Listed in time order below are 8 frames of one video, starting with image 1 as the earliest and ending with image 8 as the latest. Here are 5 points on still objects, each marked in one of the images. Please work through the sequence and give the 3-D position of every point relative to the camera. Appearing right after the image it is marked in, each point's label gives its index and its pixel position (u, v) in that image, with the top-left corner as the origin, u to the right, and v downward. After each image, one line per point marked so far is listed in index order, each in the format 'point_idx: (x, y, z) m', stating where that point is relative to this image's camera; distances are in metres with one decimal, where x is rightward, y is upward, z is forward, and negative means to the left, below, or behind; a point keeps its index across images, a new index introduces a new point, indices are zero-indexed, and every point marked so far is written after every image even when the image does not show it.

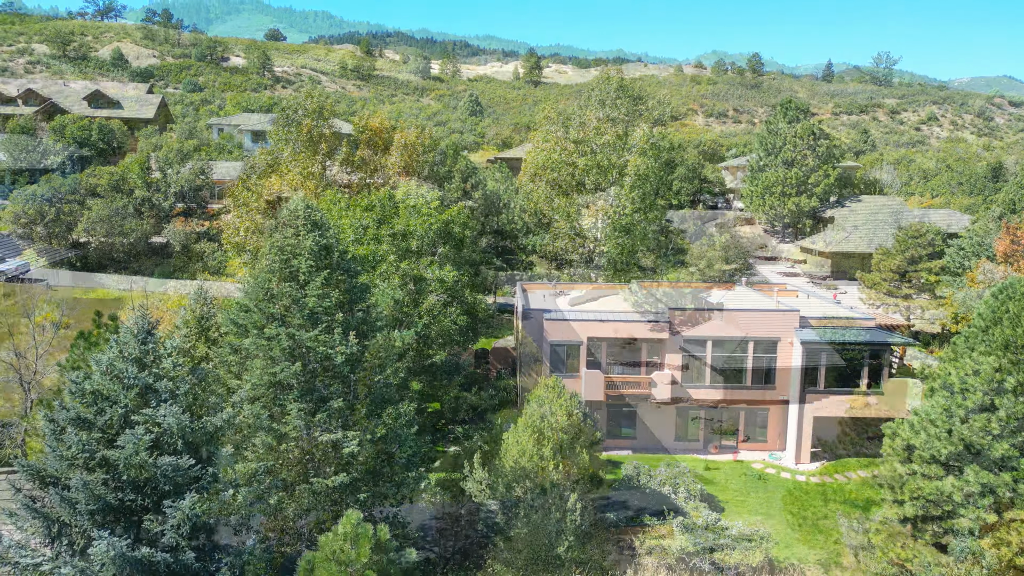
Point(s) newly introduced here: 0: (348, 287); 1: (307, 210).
0: (-2.9, +0.1, +15.1) m
1: (-3.6, +1.5, +14.4) m
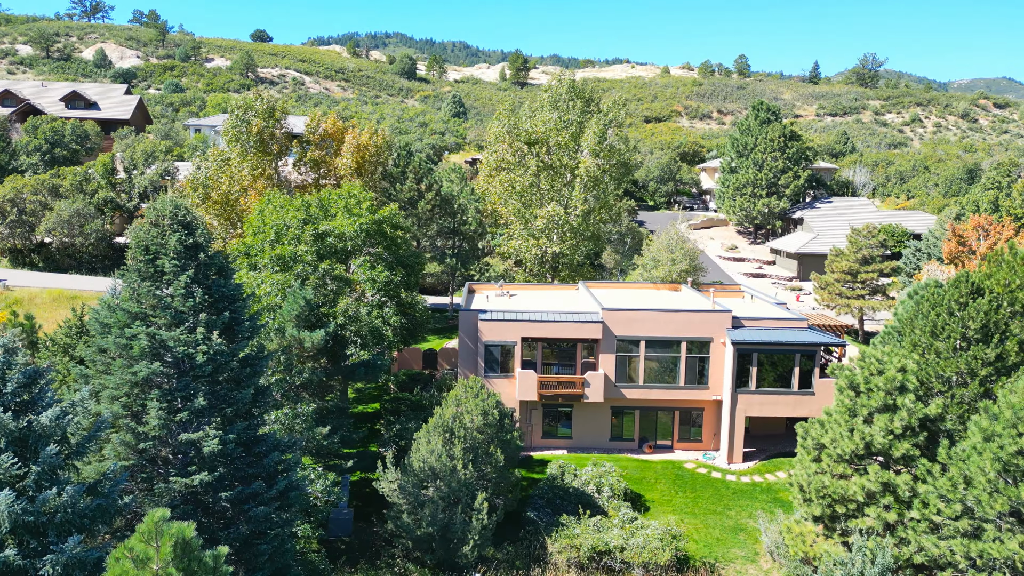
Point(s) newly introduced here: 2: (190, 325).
0: (-5.2, +0.1, +15.2) m
1: (-5.9, +1.5, +14.5) m
2: (-5.5, -0.6, +14.4) m
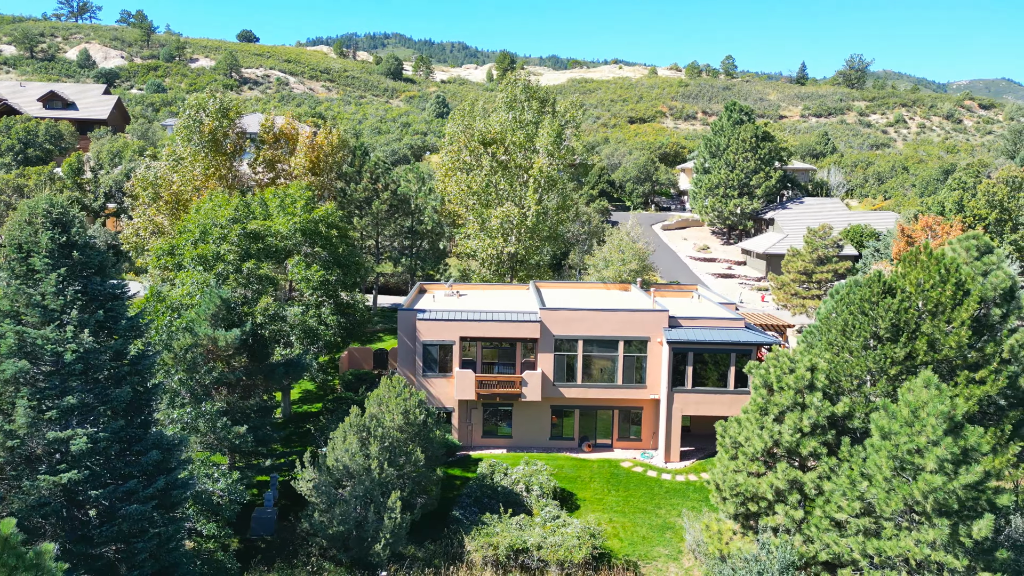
0: (-7.4, +0.1, +15.3) m
1: (-8.1, +1.5, +14.6) m
2: (-7.7, -0.6, +14.4) m
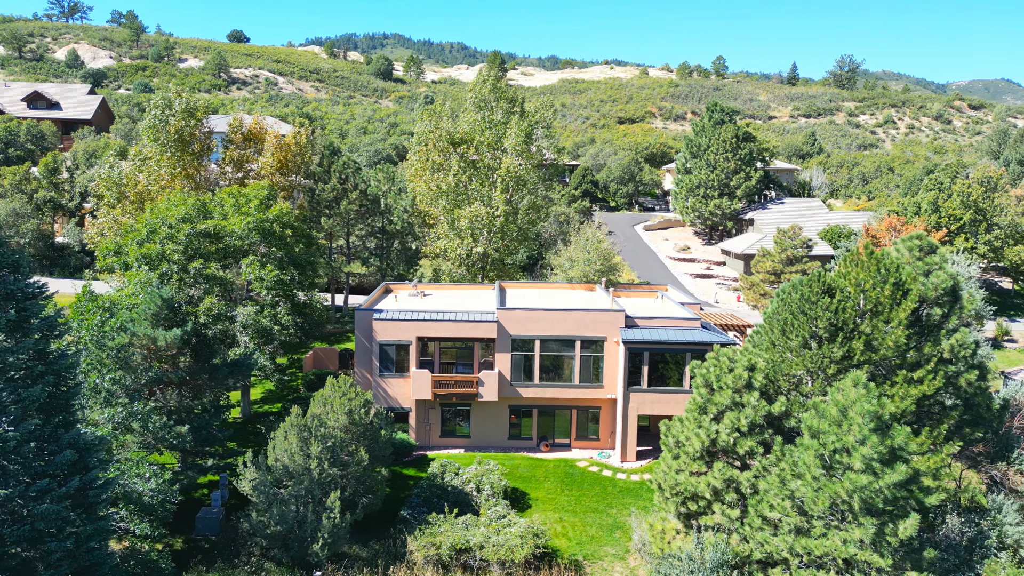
0: (-8.9, +0.1, +15.3) m
1: (-9.6, +1.5, +14.6) m
2: (-9.2, -0.6, +14.4) m
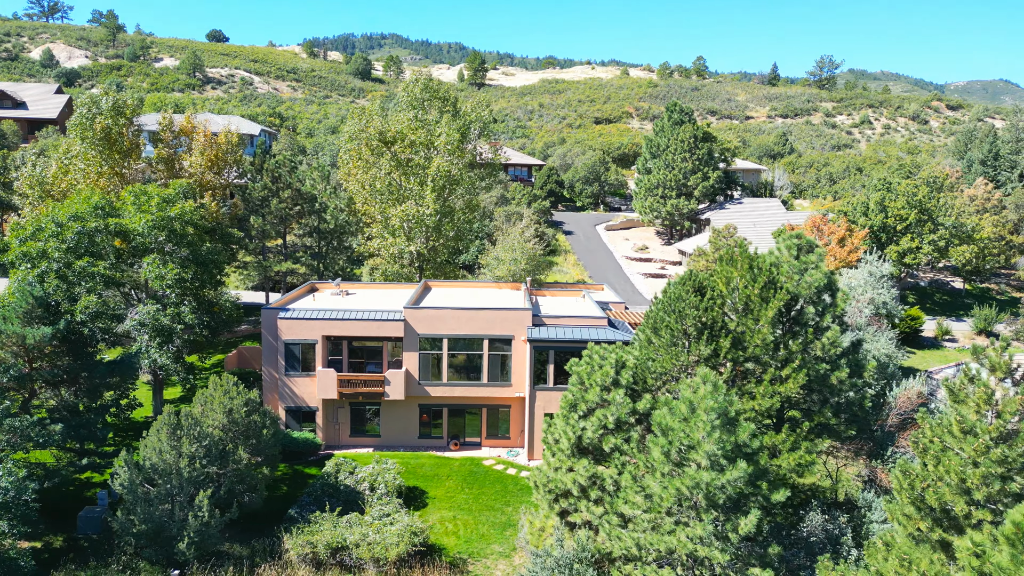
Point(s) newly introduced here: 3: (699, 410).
0: (-12.2, +0.2, +15.2) m
1: (-12.8, +1.6, +14.5) m
2: (-12.4, -0.5, +14.4) m
3: (+4.0, -2.6, +18.0) m
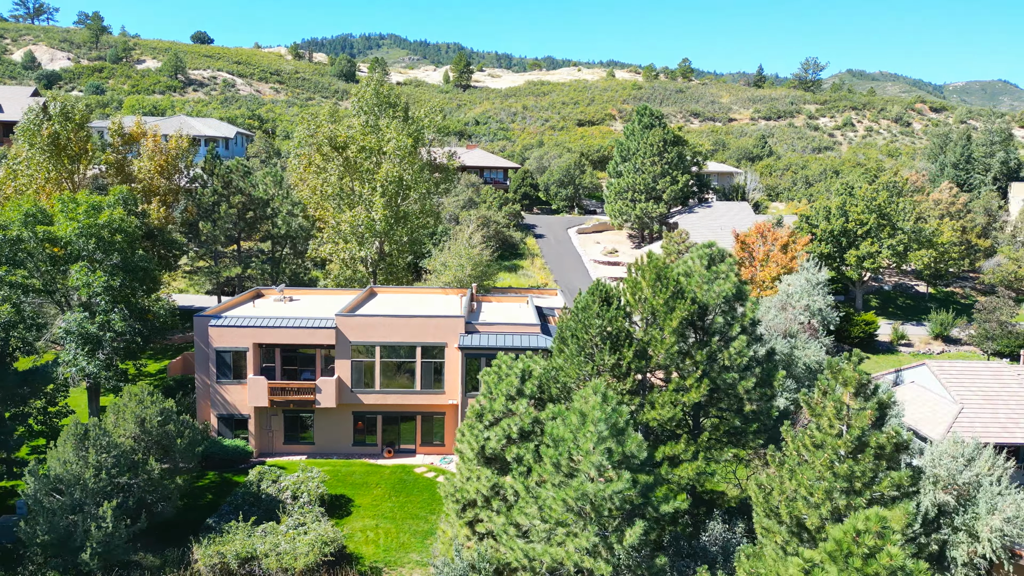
0: (-14.5, -0.1, +15.2) m
1: (-15.2, +1.3, +14.5) m
2: (-14.8, -0.8, +14.4) m
3: (+1.6, -2.9, +18.1) m
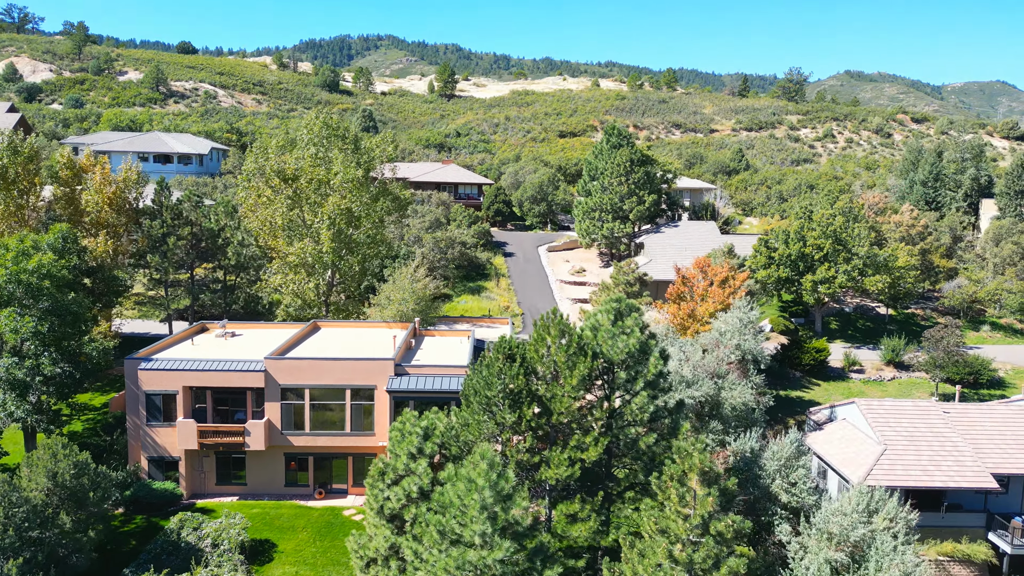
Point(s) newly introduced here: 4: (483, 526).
0: (-17.0, -1.6, +15.4) m
1: (-17.7, -0.2, +14.7) m
2: (-17.3, -2.3, +14.6) m
3: (-0.9, -4.4, +18.3) m
4: (-0.7, -5.1, +17.9) m
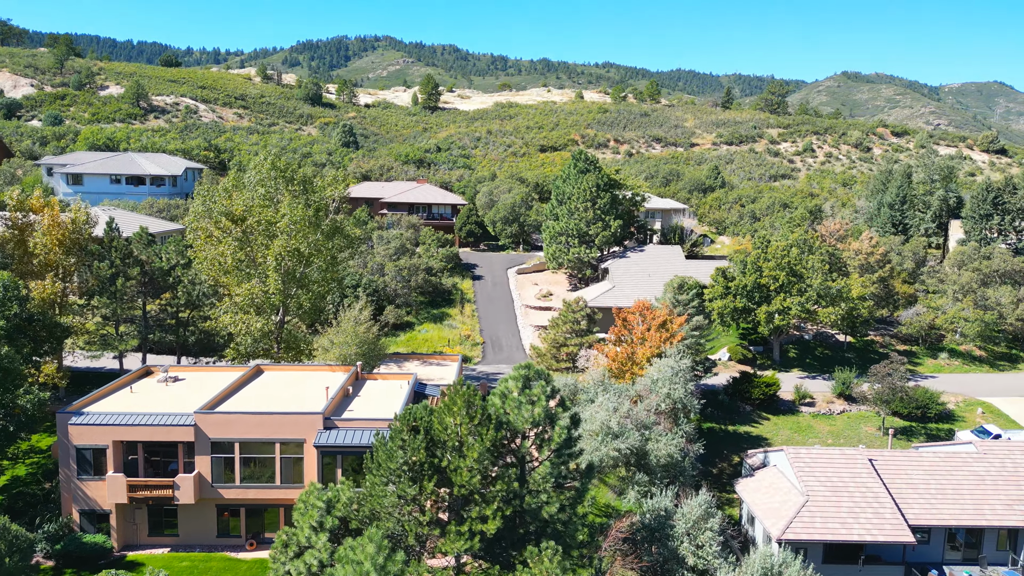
0: (-19.6, -3.5, +15.7) m
1: (-20.3, -2.1, +15.0) m
2: (-19.8, -4.2, +14.9) m
3: (-3.5, -6.3, +18.7) m
4: (-3.2, -7.0, +18.2) m
